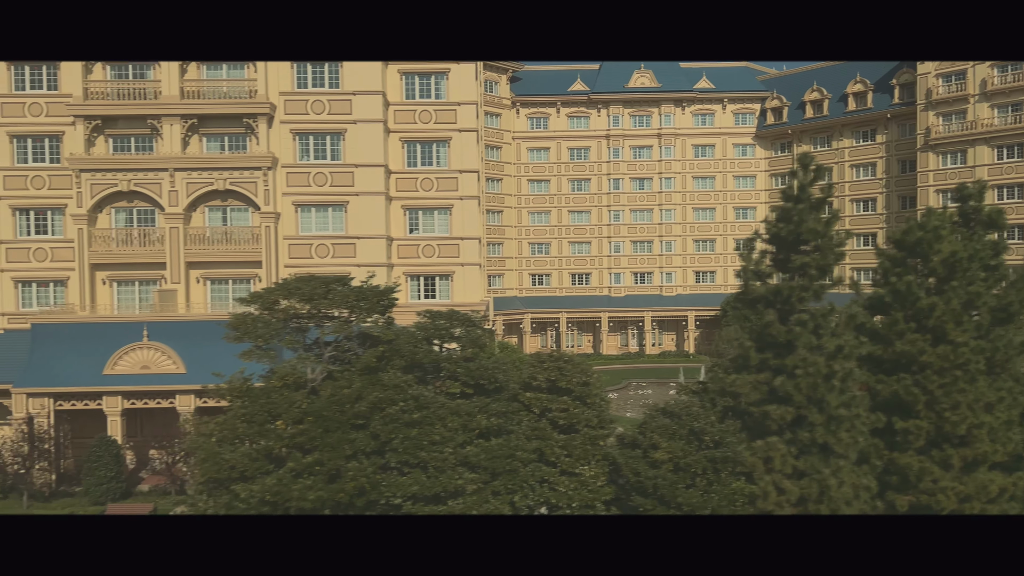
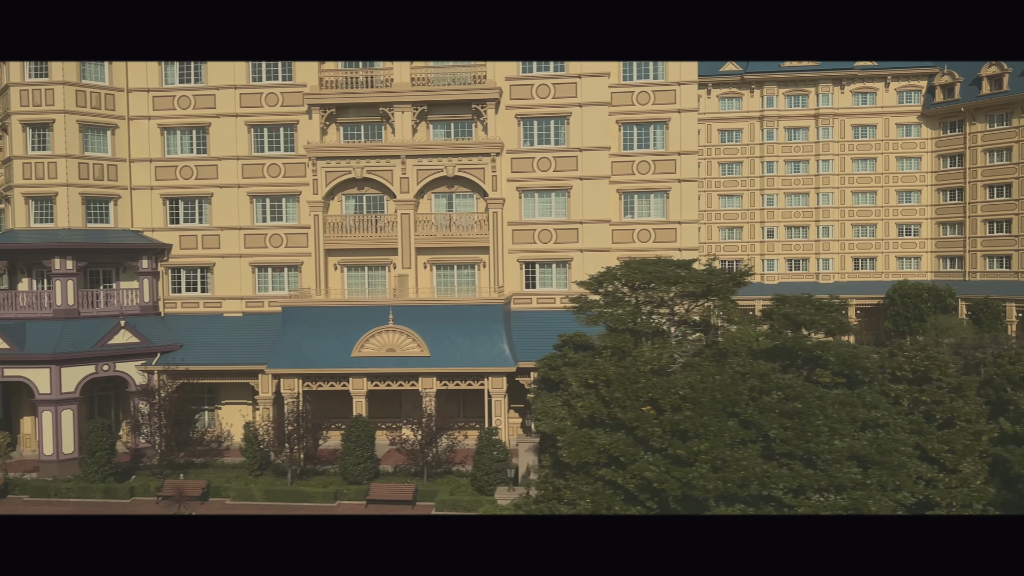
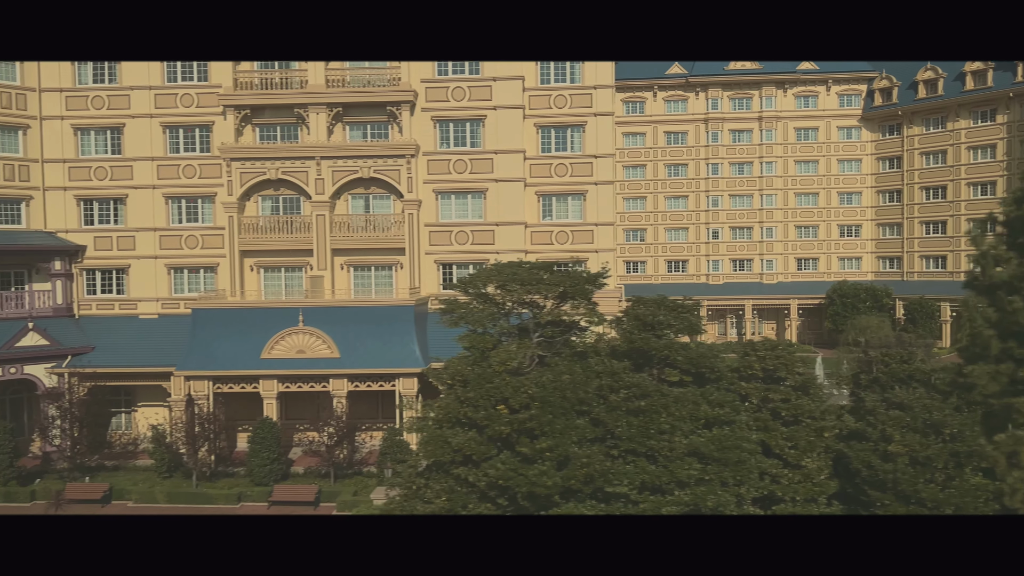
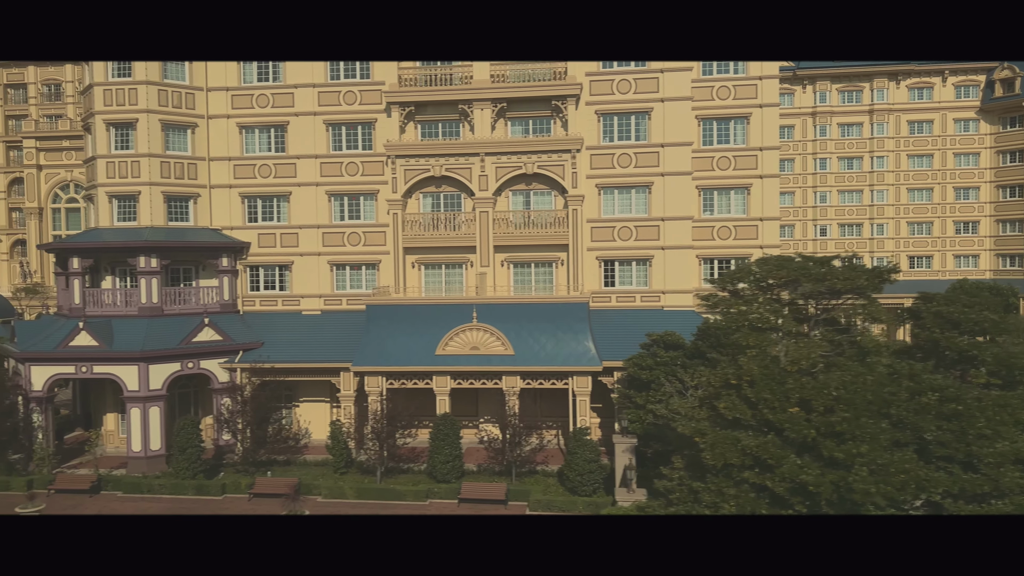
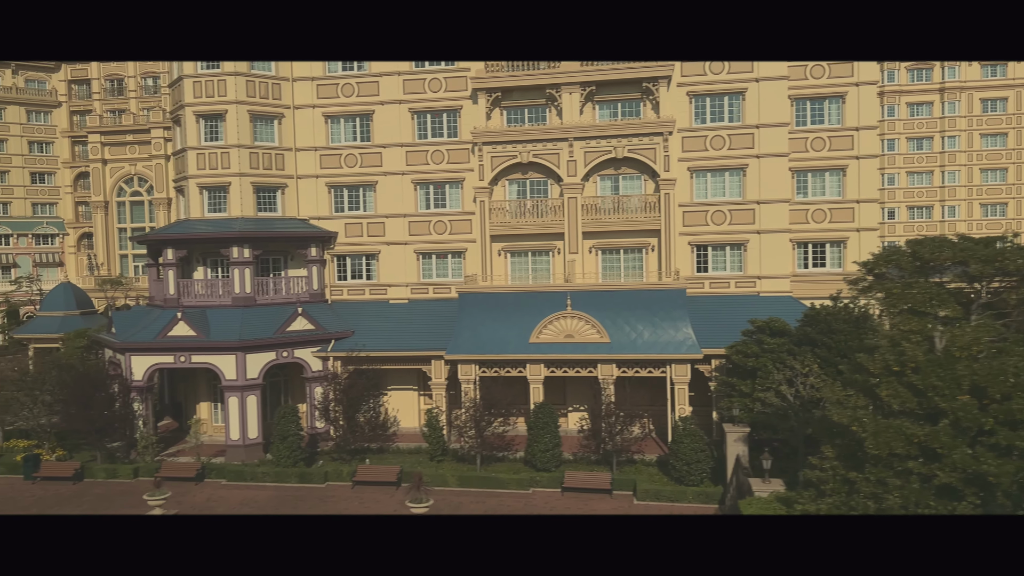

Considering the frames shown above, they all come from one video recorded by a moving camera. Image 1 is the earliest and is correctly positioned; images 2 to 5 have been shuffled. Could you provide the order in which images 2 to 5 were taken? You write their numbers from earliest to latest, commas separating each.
3, 2, 4, 5
